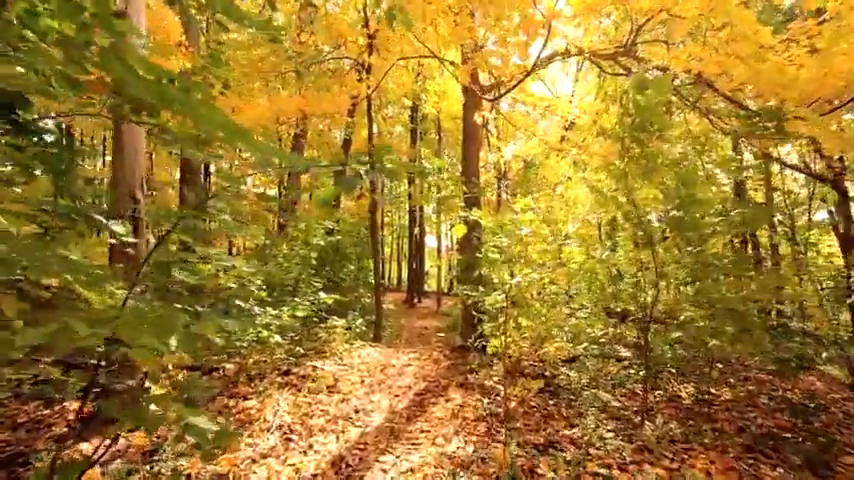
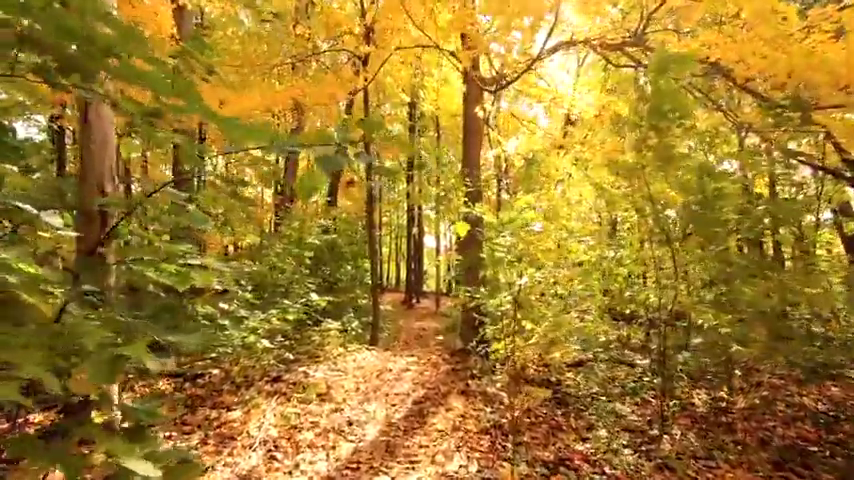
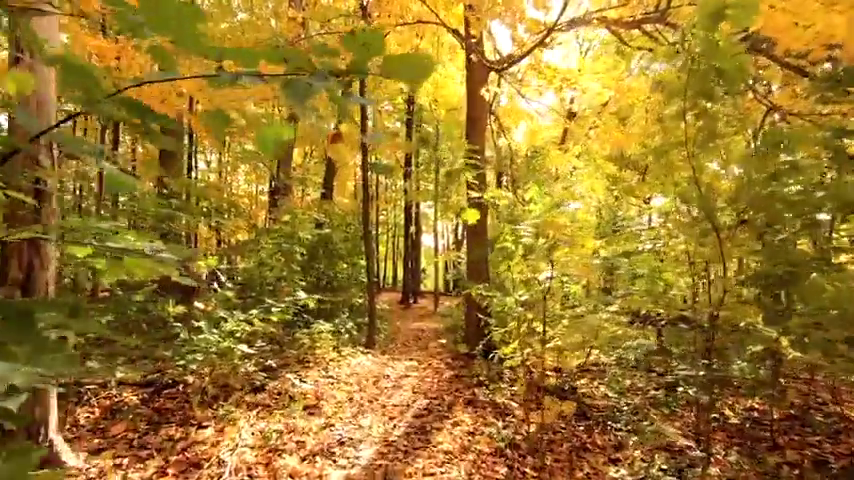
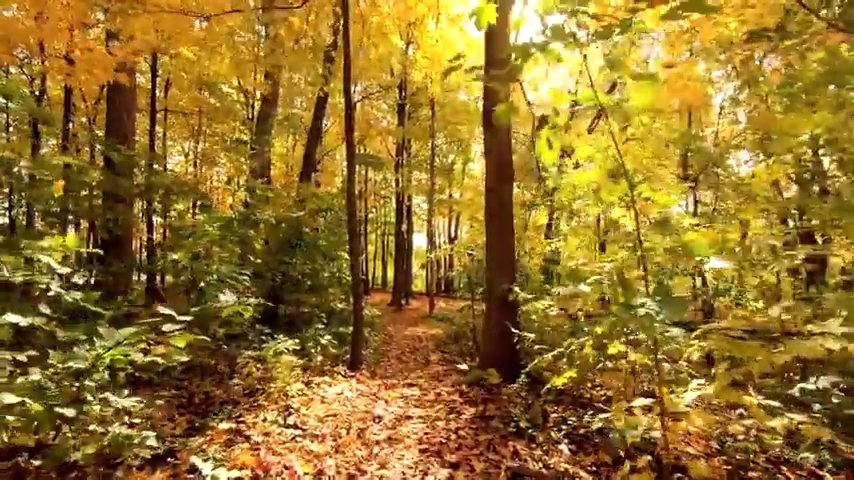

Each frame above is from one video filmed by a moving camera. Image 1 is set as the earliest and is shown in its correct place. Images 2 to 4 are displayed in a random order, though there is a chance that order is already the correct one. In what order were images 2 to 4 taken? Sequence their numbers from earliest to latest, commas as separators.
2, 3, 4
